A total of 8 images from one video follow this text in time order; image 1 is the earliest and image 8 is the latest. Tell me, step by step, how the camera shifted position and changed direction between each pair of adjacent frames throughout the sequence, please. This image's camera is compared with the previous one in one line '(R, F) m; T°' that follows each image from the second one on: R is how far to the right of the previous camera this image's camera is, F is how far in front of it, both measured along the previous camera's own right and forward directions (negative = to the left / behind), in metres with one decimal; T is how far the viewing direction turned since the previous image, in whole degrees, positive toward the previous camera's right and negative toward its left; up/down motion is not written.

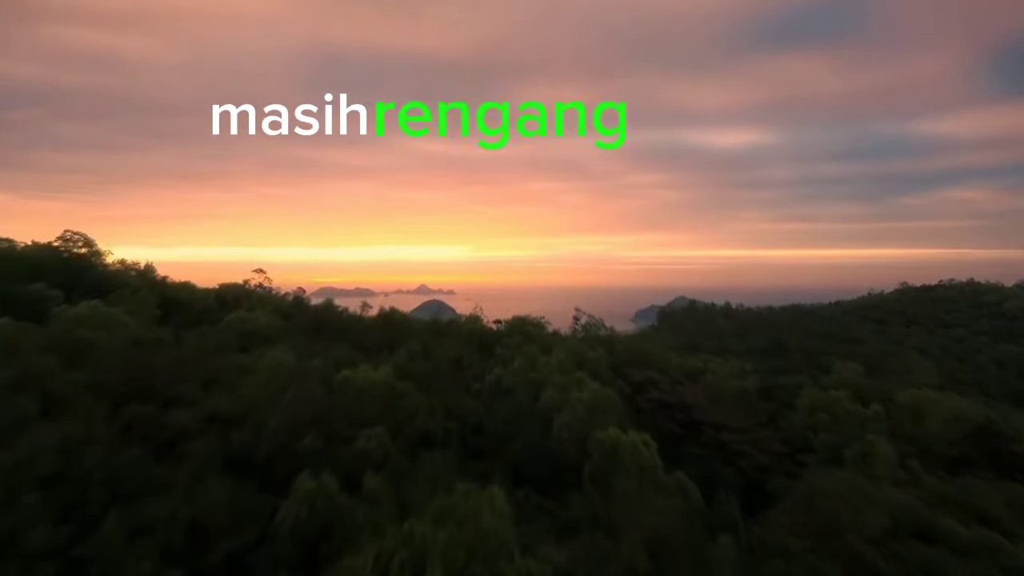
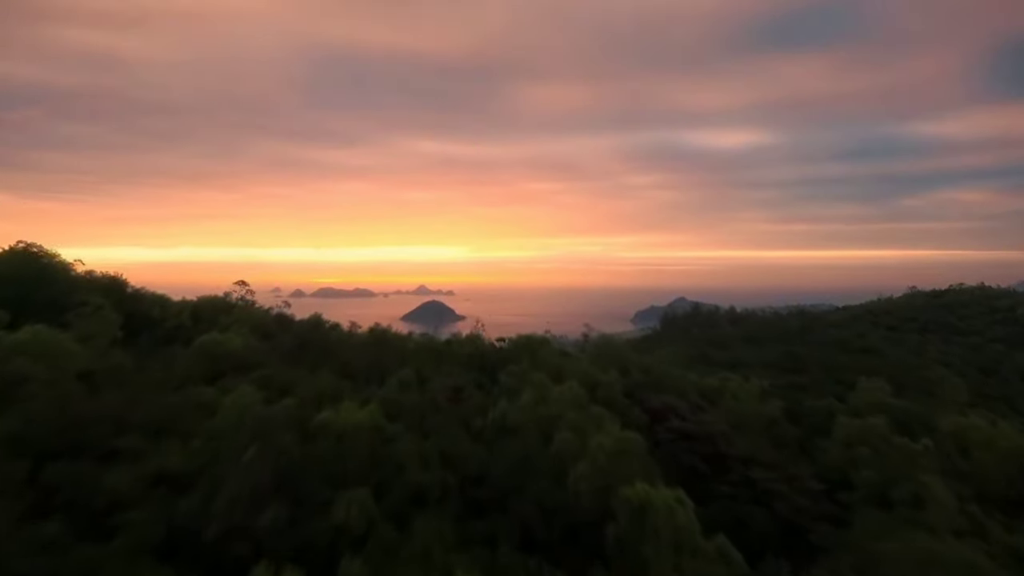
(-0.1, +0.8) m; 0°
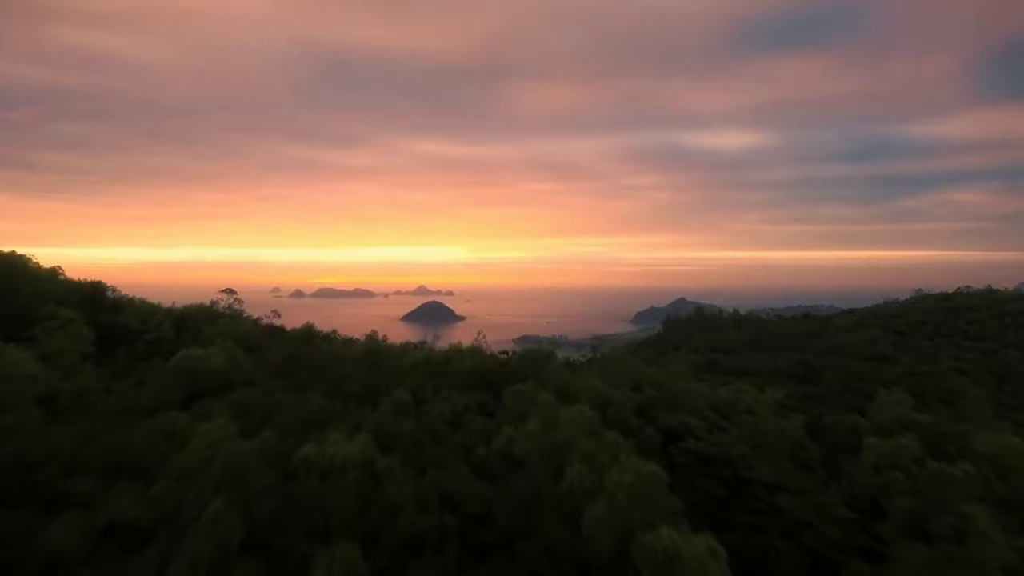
(0.0, +0.5) m; 0°
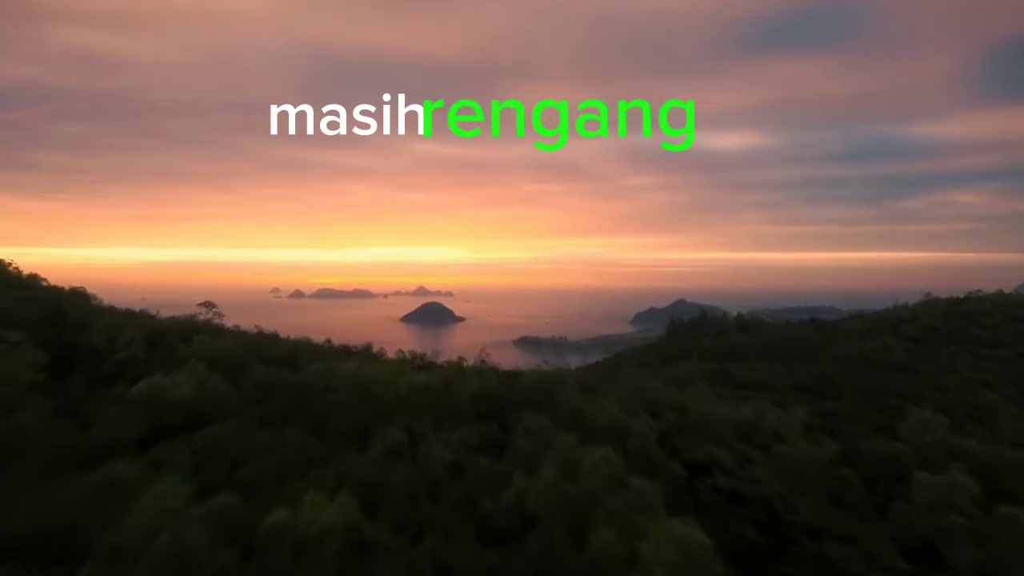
(-0.1, +0.8) m; 0°
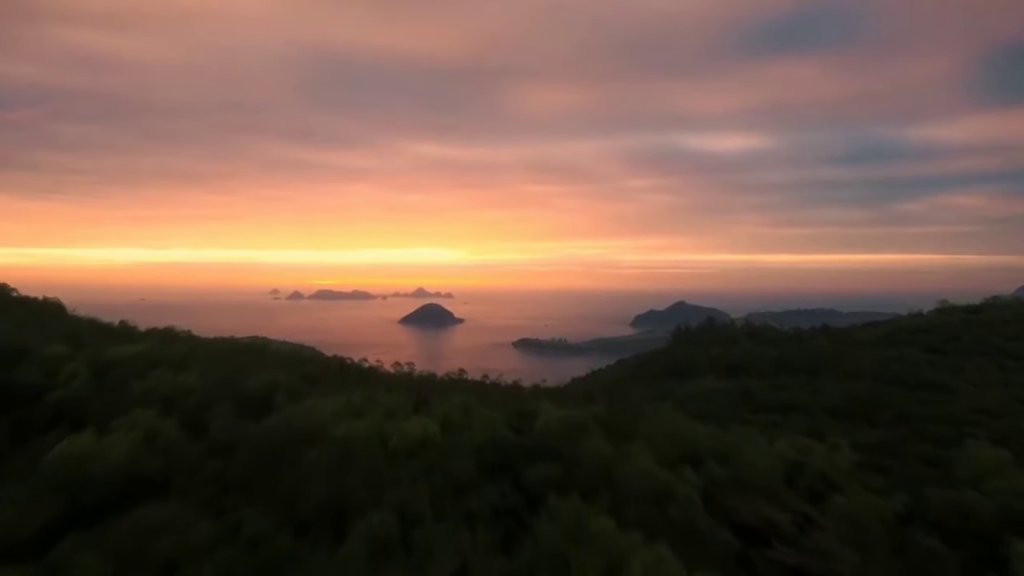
(-0.1, +1.1) m; 0°
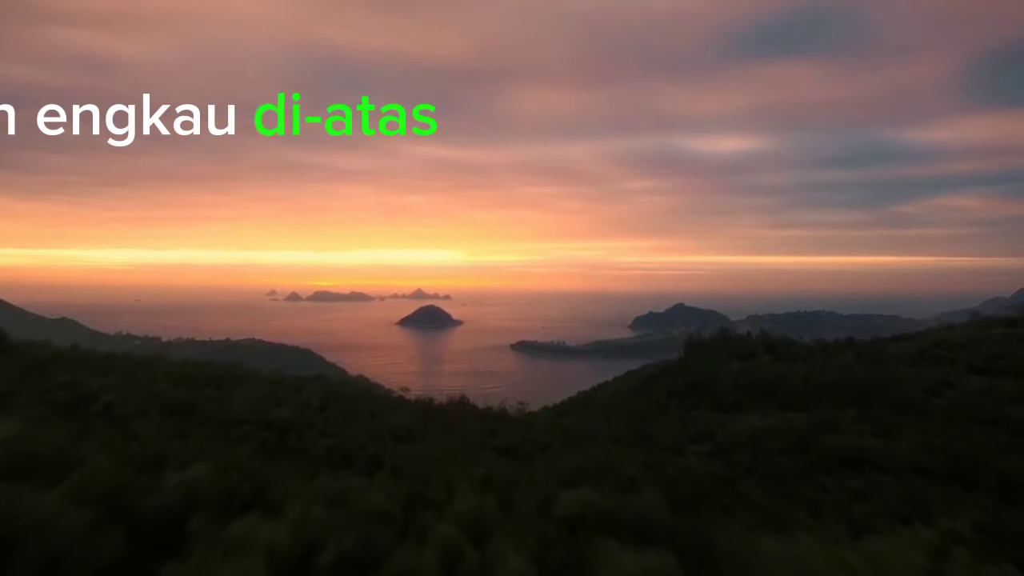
(-0.2, +2.2) m; 0°
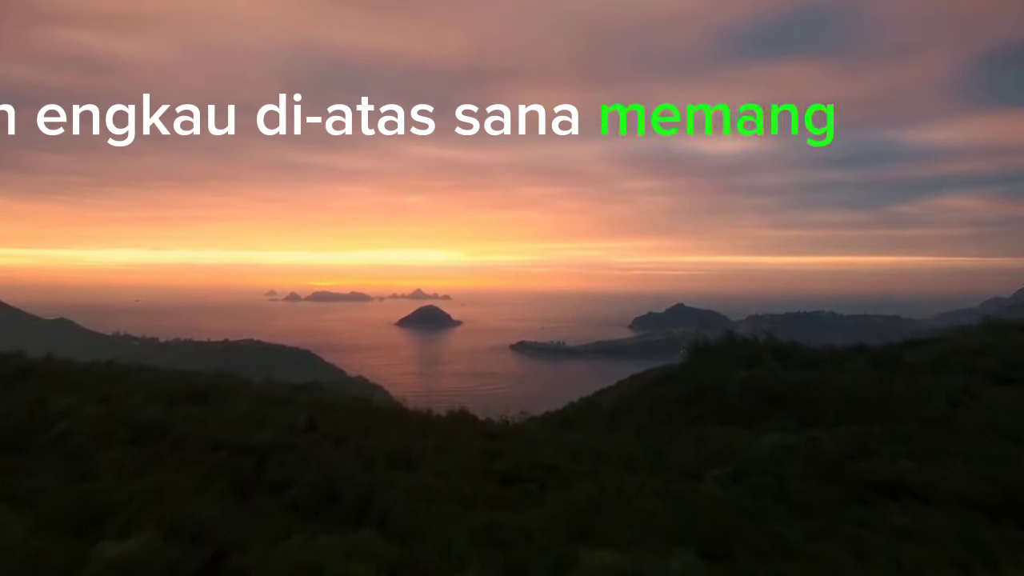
(-0.1, +1.0) m; 0°
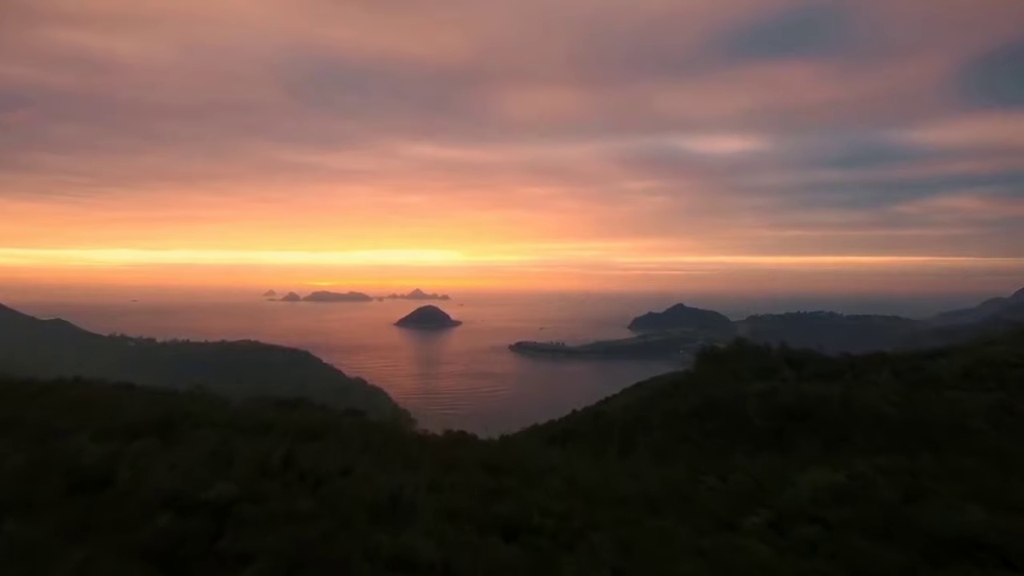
(-0.1, +1.5) m; 0°
